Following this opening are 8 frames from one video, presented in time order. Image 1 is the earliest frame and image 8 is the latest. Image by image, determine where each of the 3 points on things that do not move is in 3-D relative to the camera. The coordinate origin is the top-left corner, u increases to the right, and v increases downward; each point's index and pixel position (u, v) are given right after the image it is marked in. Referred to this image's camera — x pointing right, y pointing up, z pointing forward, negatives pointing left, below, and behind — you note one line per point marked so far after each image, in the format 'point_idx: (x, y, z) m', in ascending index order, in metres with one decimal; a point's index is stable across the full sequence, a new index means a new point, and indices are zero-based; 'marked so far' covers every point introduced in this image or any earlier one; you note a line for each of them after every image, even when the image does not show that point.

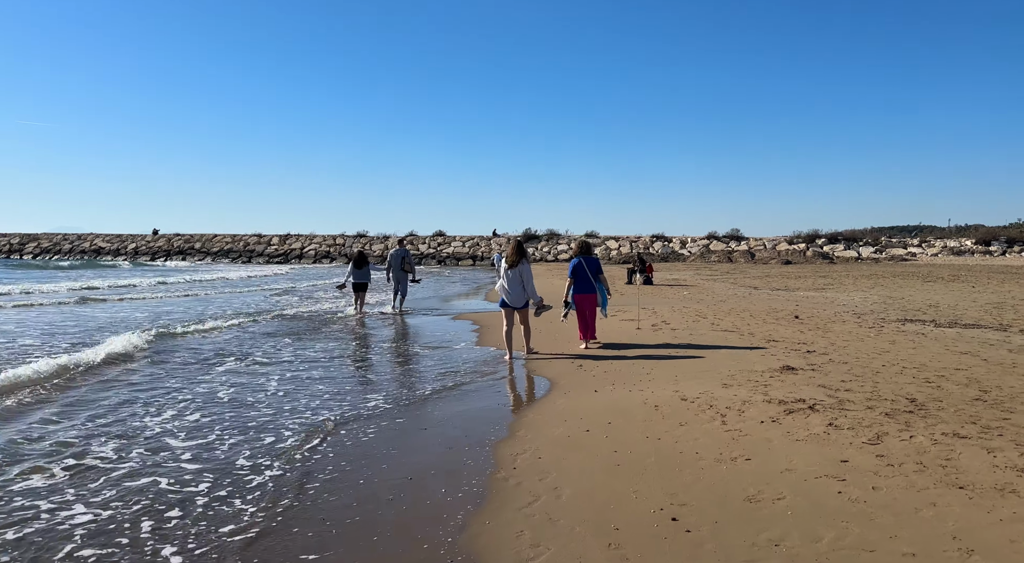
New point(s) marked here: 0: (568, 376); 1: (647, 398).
0: (+0.6, -1.0, +8.3) m
1: (+1.1, -1.0, +6.4) m
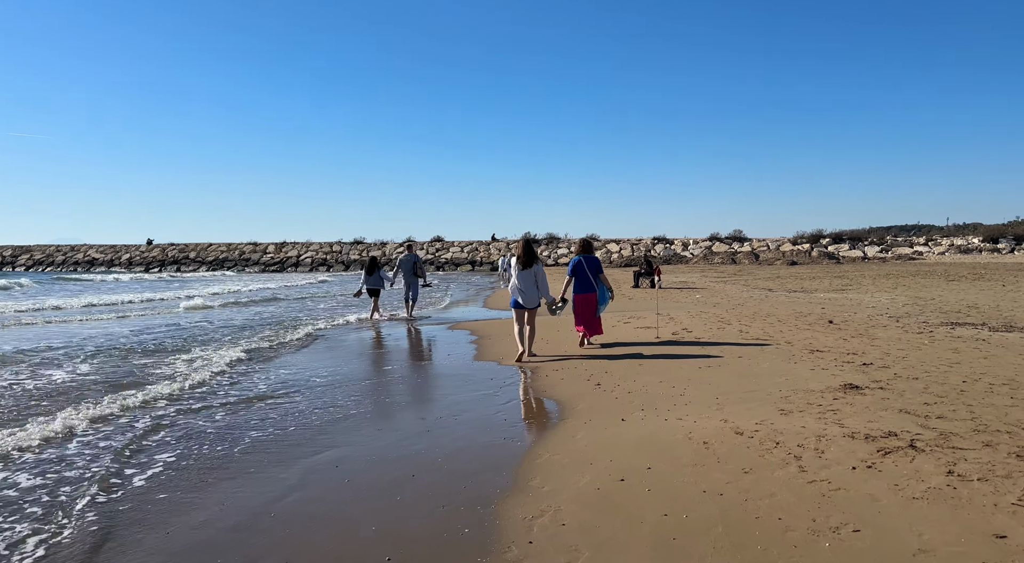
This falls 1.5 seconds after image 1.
0: (+0.7, -1.1, +7.0) m
1: (+1.2, -1.0, +5.2) m
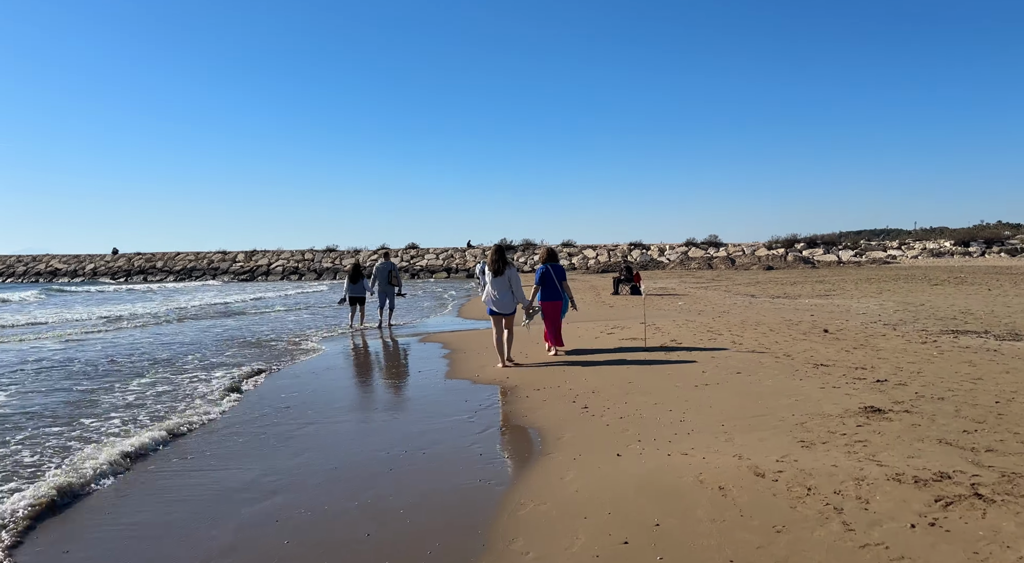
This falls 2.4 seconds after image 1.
0: (+0.5, -1.2, +6.2) m
1: (+1.1, -1.1, +4.4) m
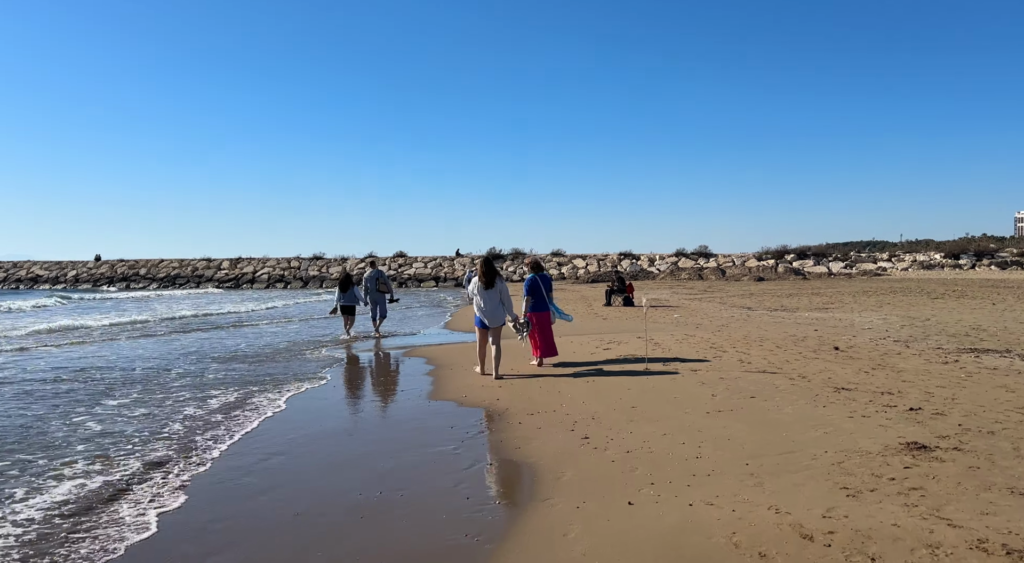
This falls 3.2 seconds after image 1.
0: (+0.4, -1.3, +5.4) m
1: (+1.0, -1.2, +3.6) m
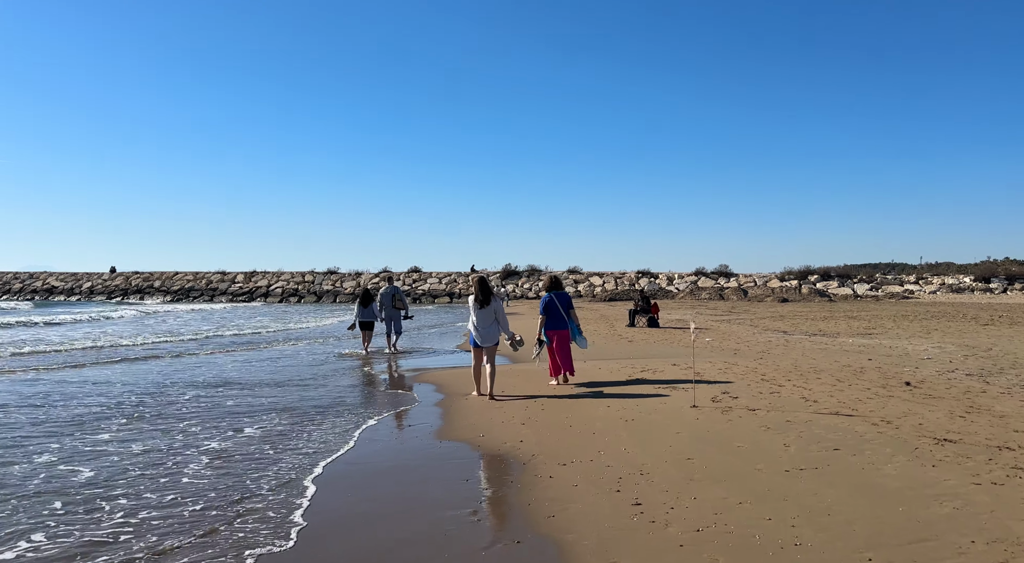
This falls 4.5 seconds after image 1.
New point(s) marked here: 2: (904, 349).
0: (+0.6, -1.4, +4.2) m
1: (+1.2, -1.3, +2.4) m
2: (+7.8, -1.3, +15.0) m
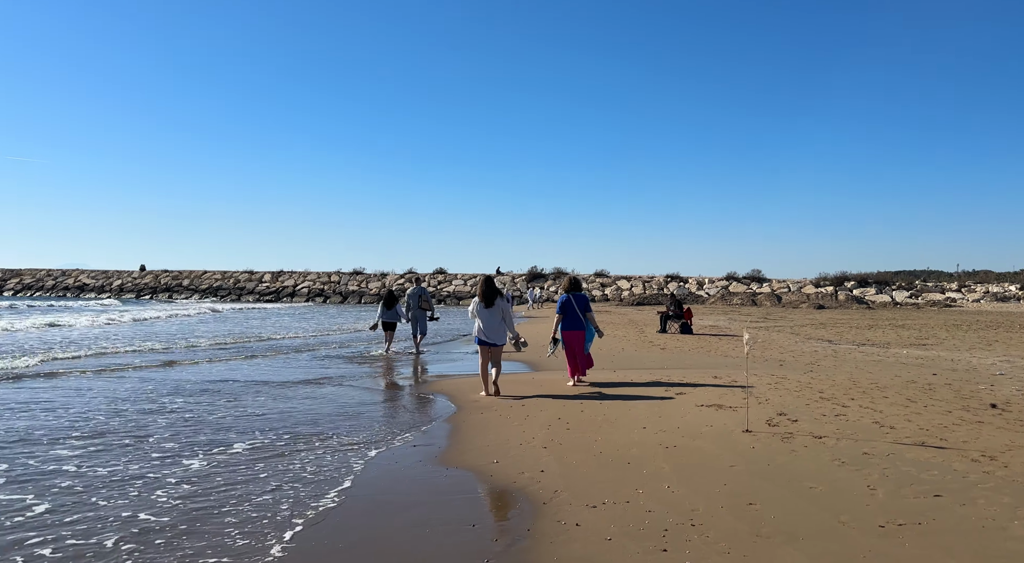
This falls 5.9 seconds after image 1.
0: (+0.7, -1.4, +3.0) m
1: (+1.2, -1.3, +1.2) m
2: (+8.2, -1.5, +13.6) m
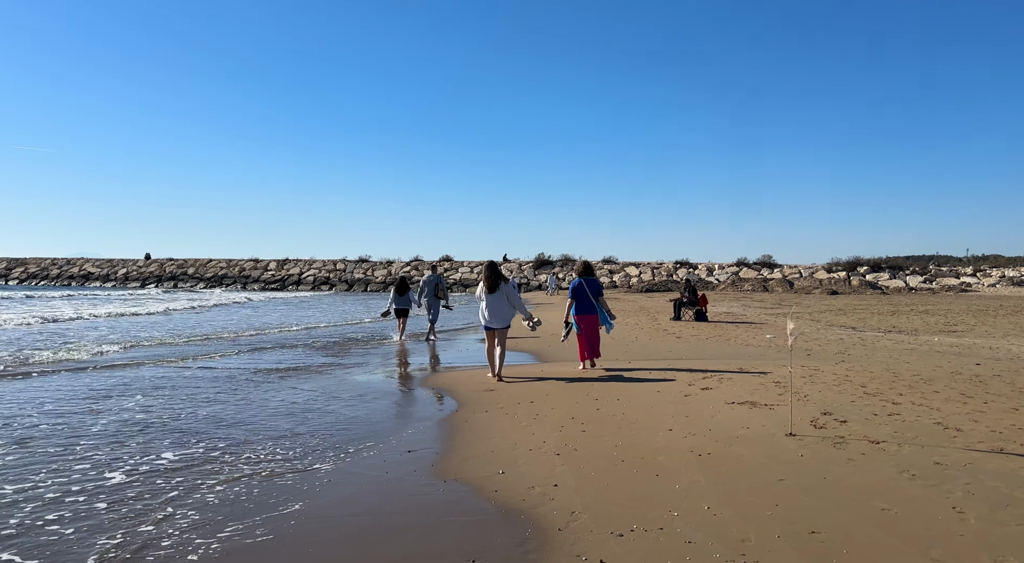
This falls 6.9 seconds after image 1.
0: (+0.7, -1.3, +2.2) m
1: (+1.2, -1.2, +0.3) m
2: (+8.3, -1.2, +12.7) m
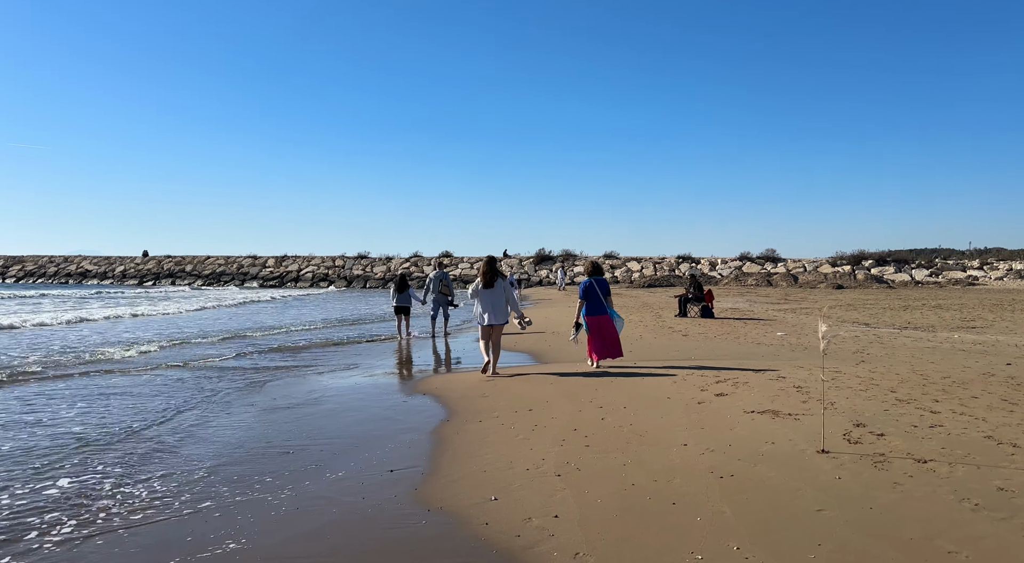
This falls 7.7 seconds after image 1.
0: (+0.7, -1.3, +1.5) m
1: (+1.2, -1.2, -0.4) m
2: (+8.3, -1.1, +12.0) m
